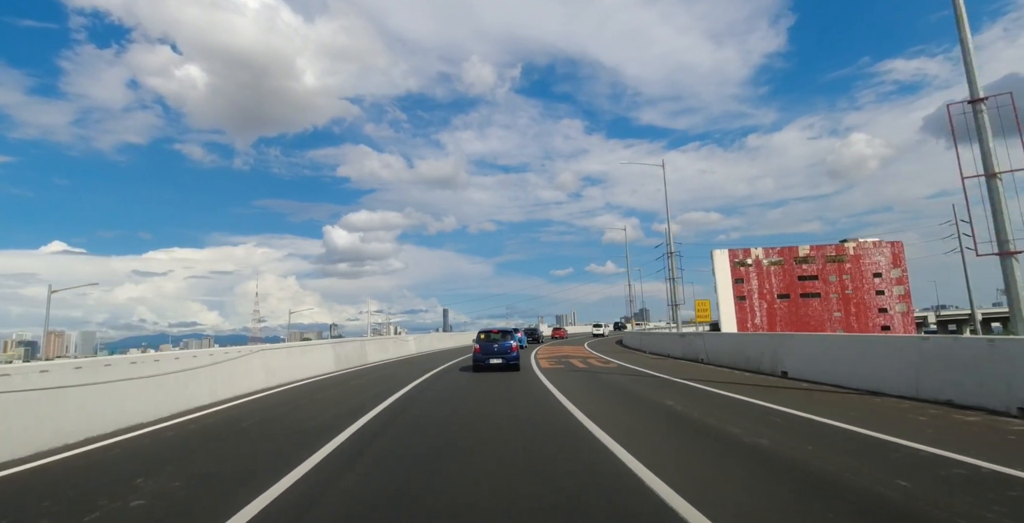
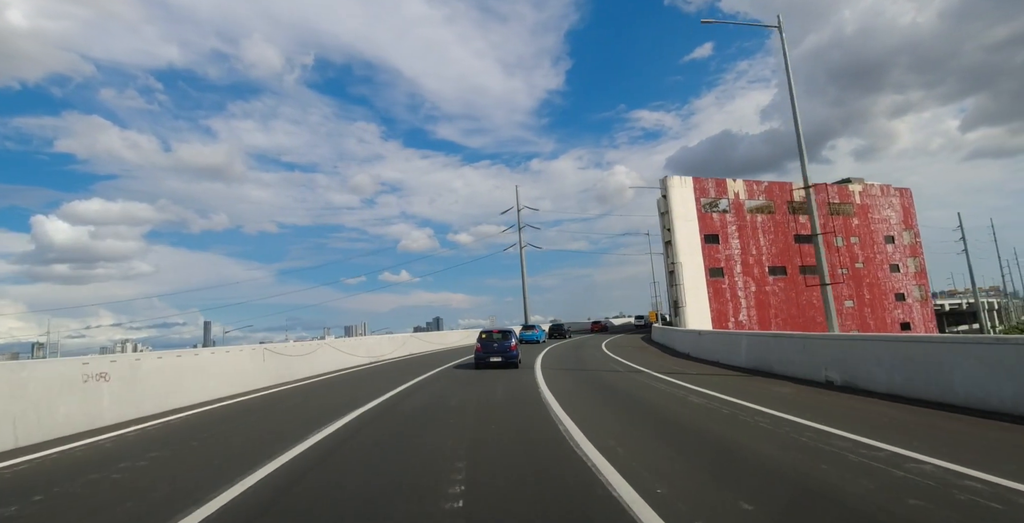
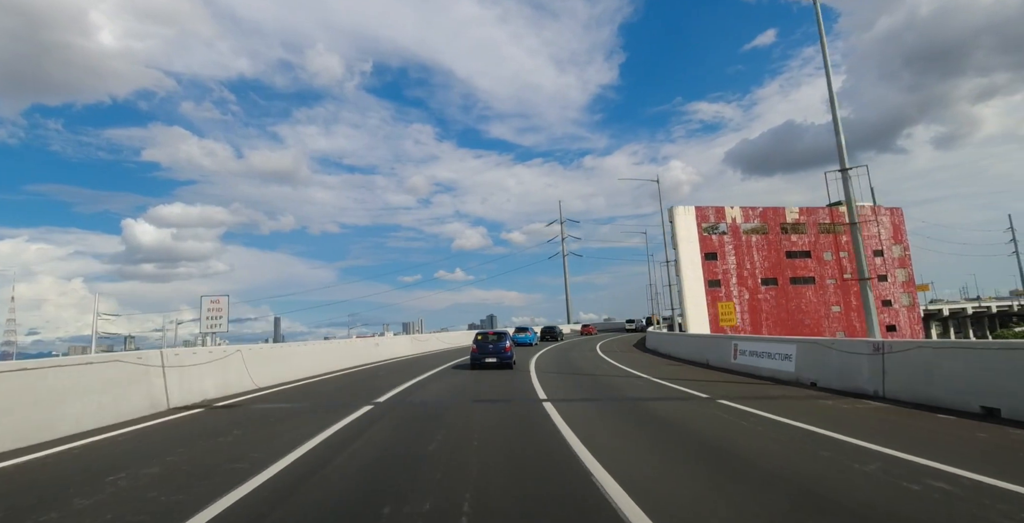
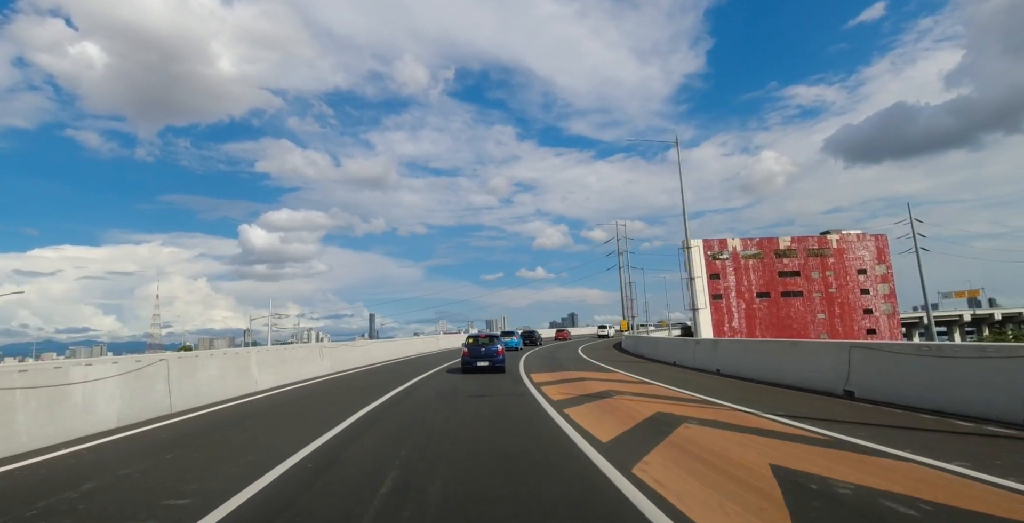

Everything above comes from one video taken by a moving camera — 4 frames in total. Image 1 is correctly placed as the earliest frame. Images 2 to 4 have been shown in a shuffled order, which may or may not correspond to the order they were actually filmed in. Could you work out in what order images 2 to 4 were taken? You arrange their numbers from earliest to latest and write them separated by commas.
4, 3, 2
